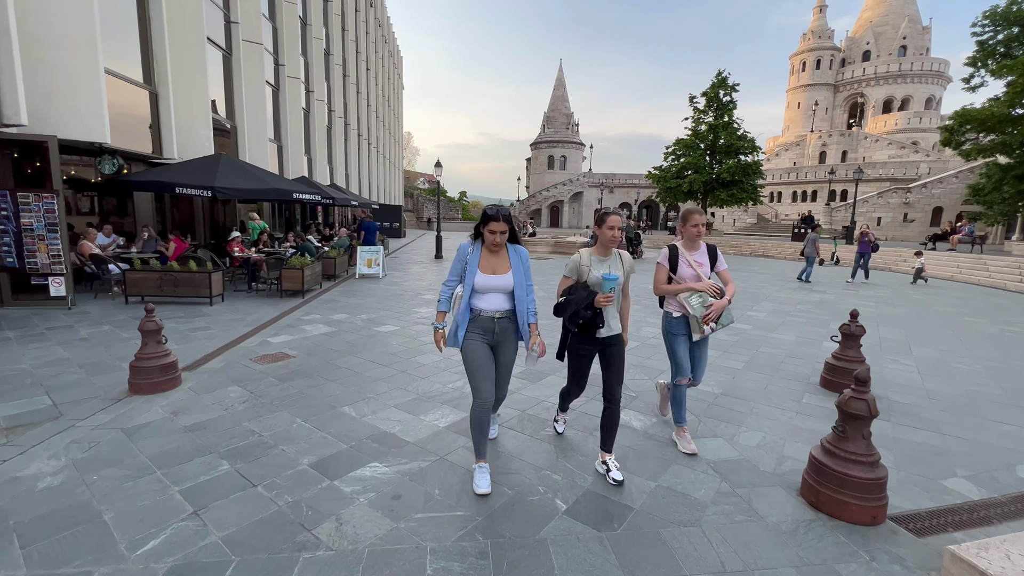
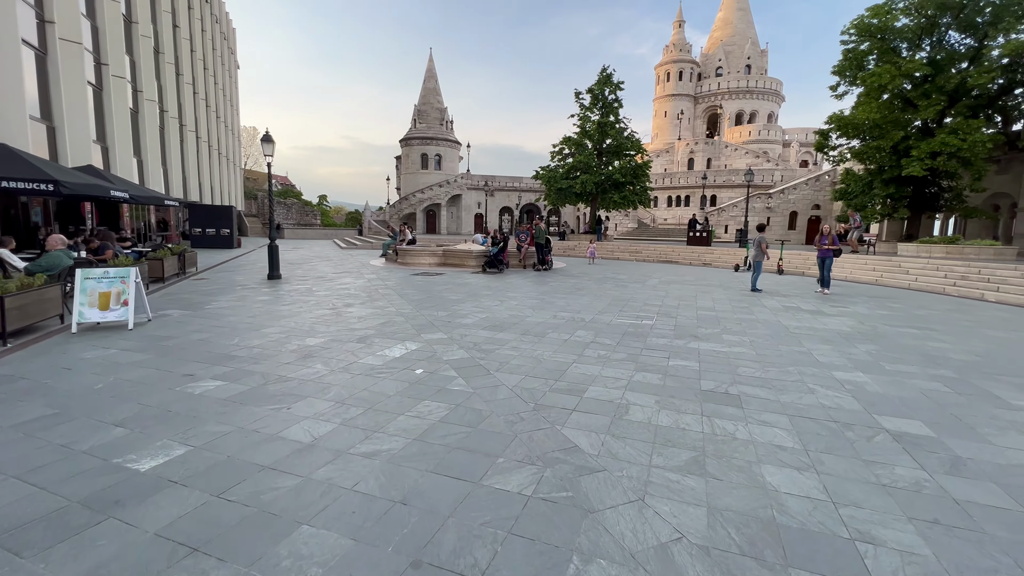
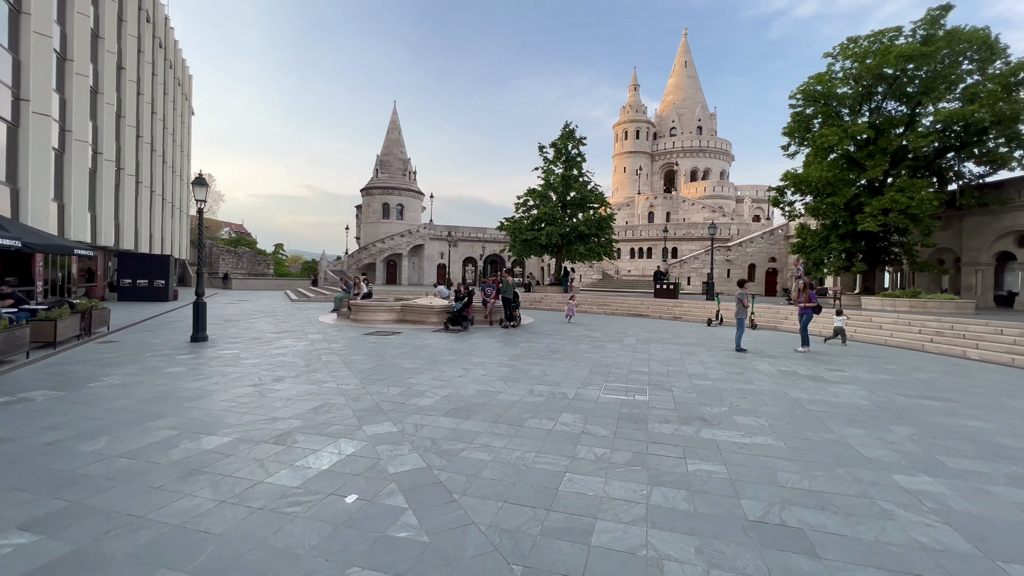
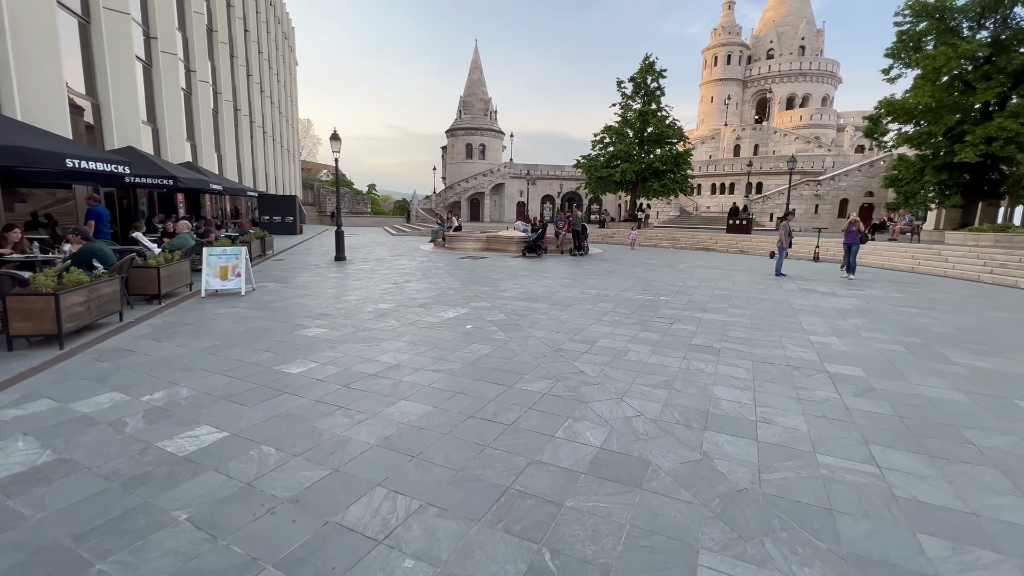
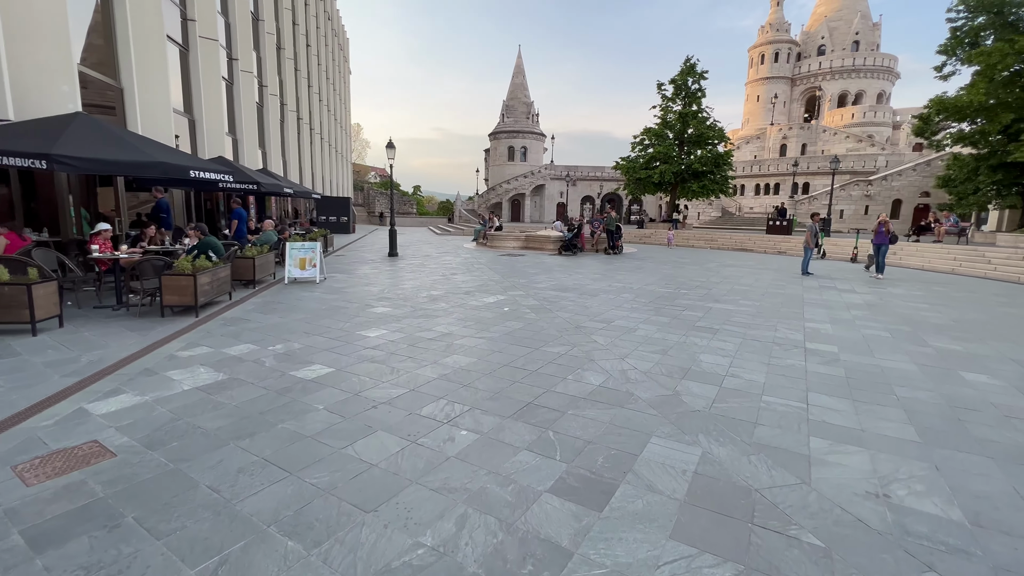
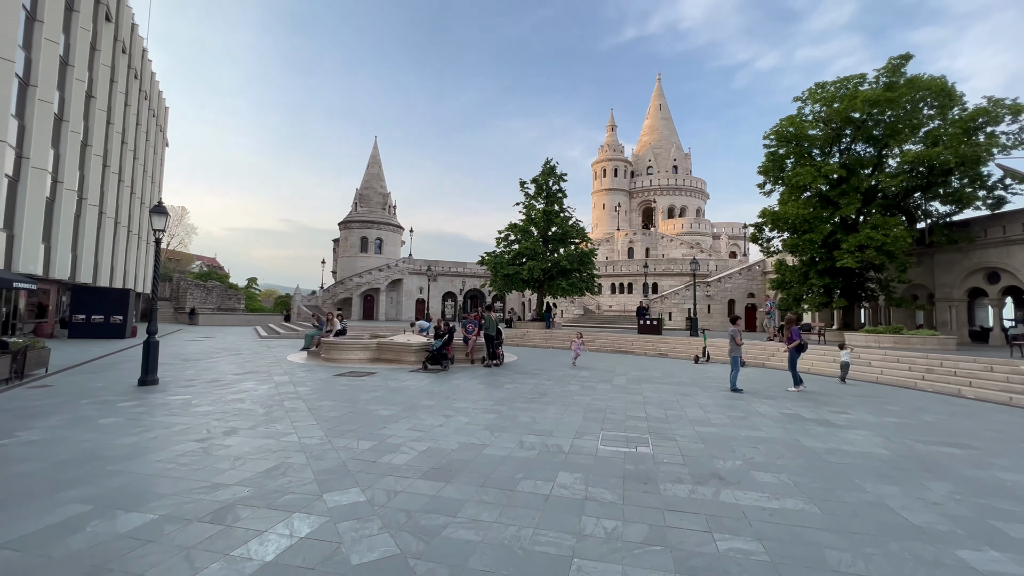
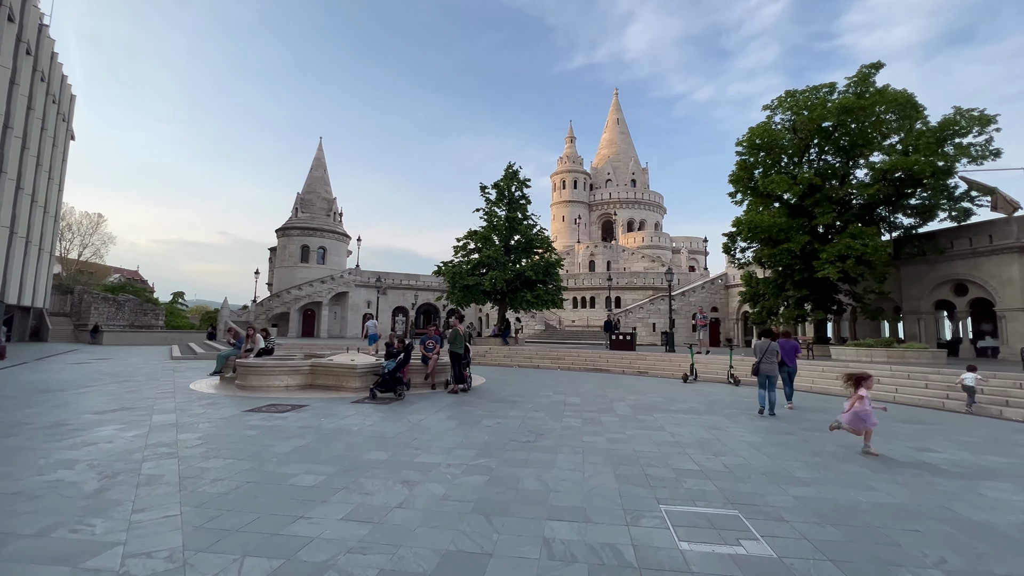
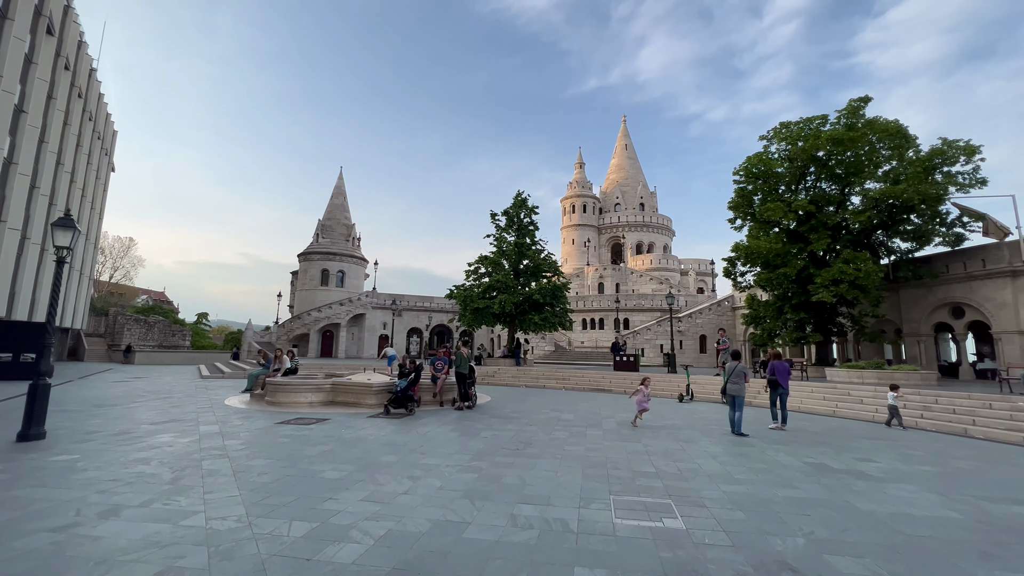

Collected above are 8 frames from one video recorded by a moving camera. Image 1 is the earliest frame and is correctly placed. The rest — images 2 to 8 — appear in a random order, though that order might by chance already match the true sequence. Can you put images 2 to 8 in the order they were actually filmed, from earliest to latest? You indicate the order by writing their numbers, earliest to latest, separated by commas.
5, 4, 2, 3, 6, 8, 7
